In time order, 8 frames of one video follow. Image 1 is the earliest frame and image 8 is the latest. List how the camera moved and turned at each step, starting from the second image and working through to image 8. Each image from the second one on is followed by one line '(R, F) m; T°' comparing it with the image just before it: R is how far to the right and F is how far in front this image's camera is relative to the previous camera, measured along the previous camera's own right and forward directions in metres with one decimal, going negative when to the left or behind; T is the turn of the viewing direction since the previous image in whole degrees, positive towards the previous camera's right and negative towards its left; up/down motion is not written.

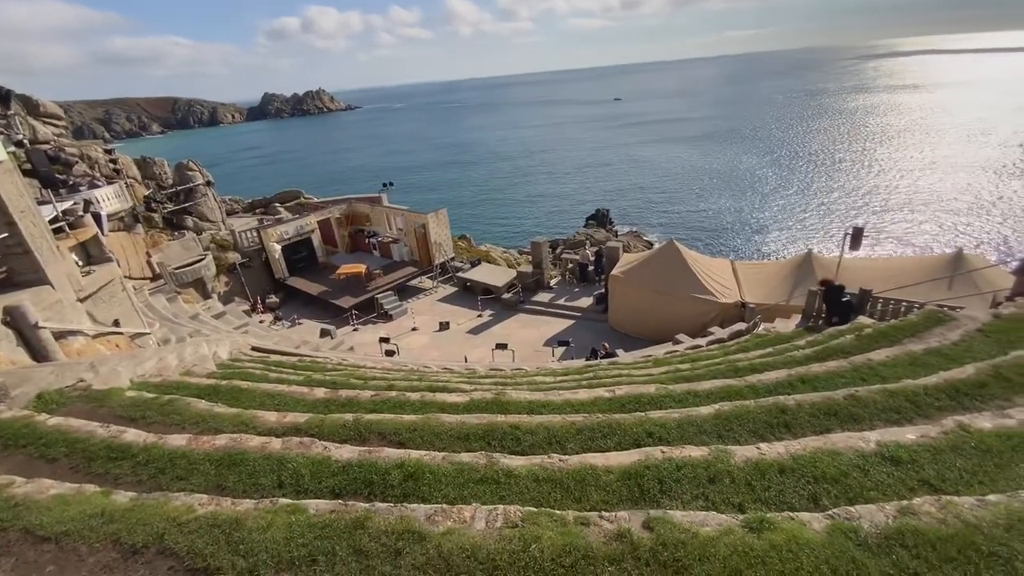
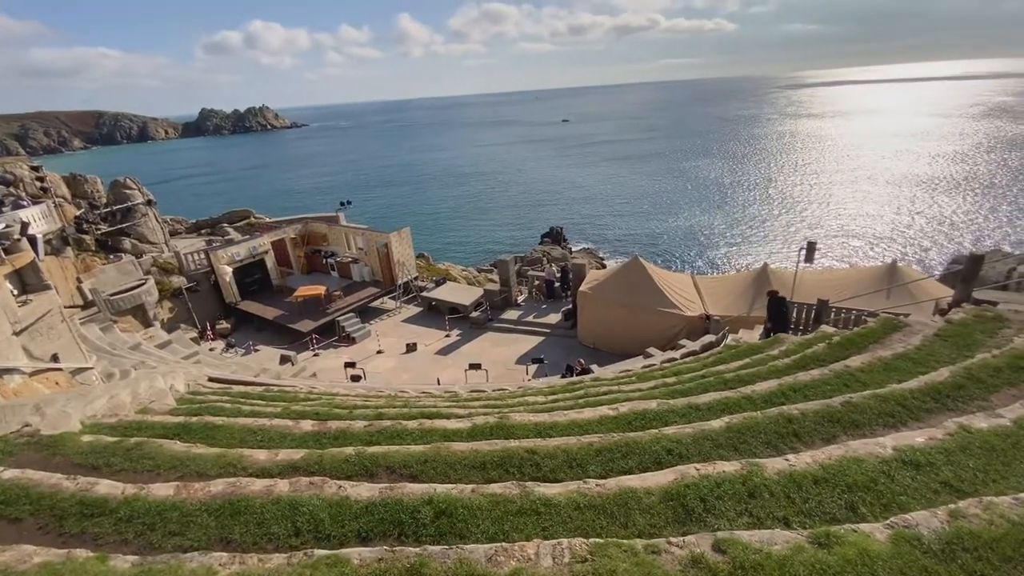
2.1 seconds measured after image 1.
(-0.6, +0.1) m; +6°
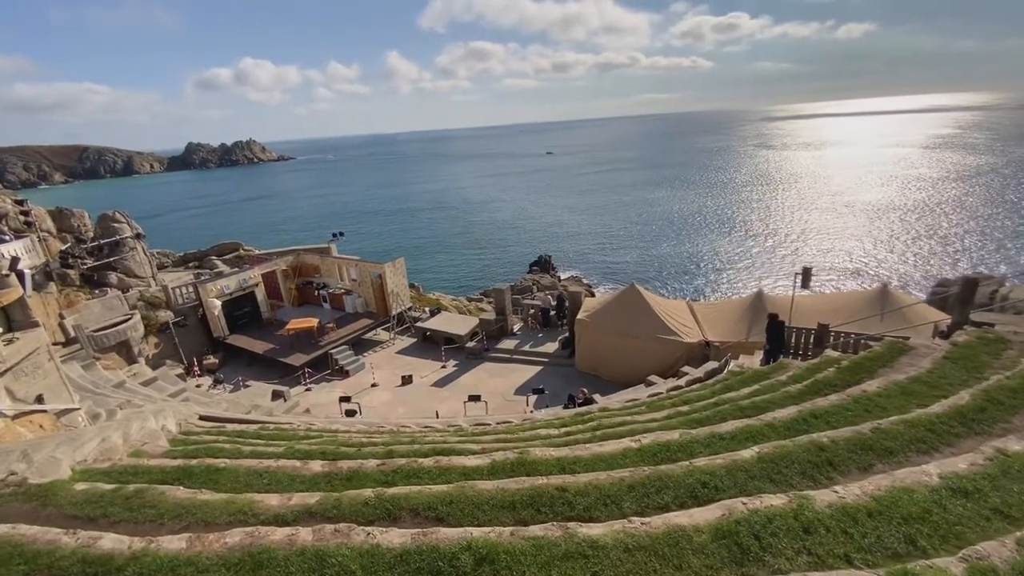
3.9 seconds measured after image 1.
(-0.4, +0.1) m; +2°
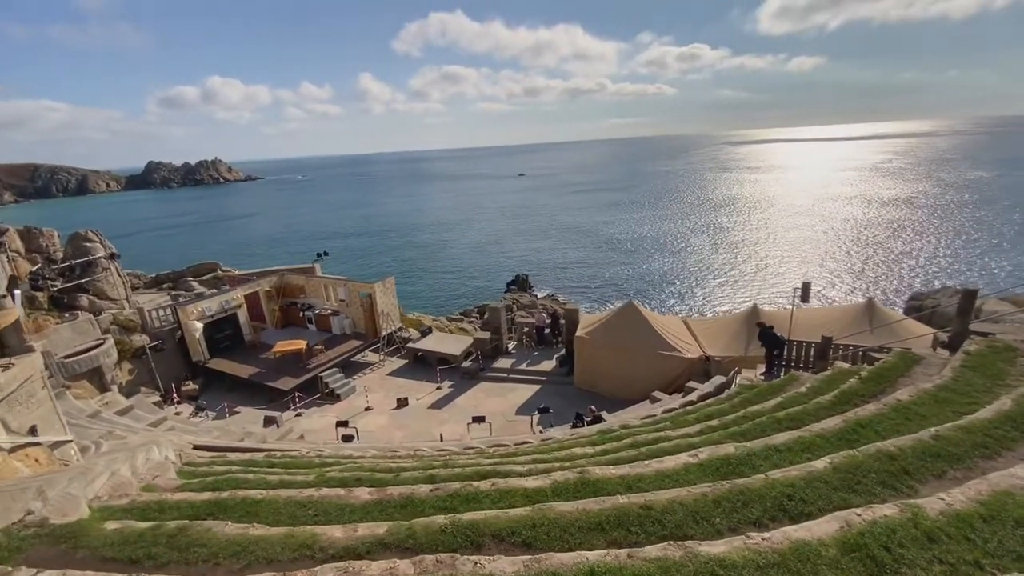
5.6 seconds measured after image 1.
(-1.1, +0.2) m; +3°
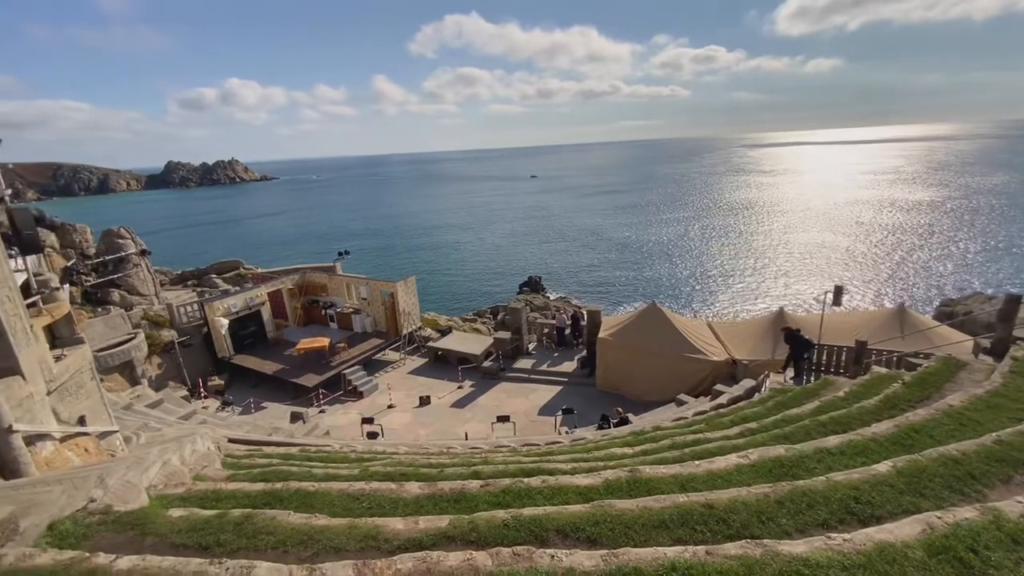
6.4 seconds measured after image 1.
(-0.5, 0.0) m; -1°
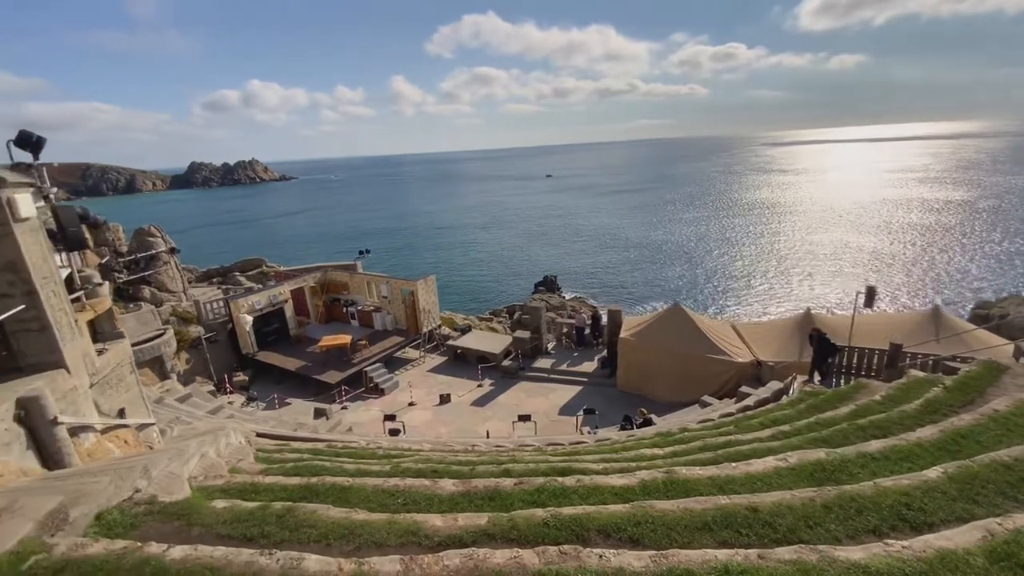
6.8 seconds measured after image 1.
(-0.3, 0.0) m; -2°
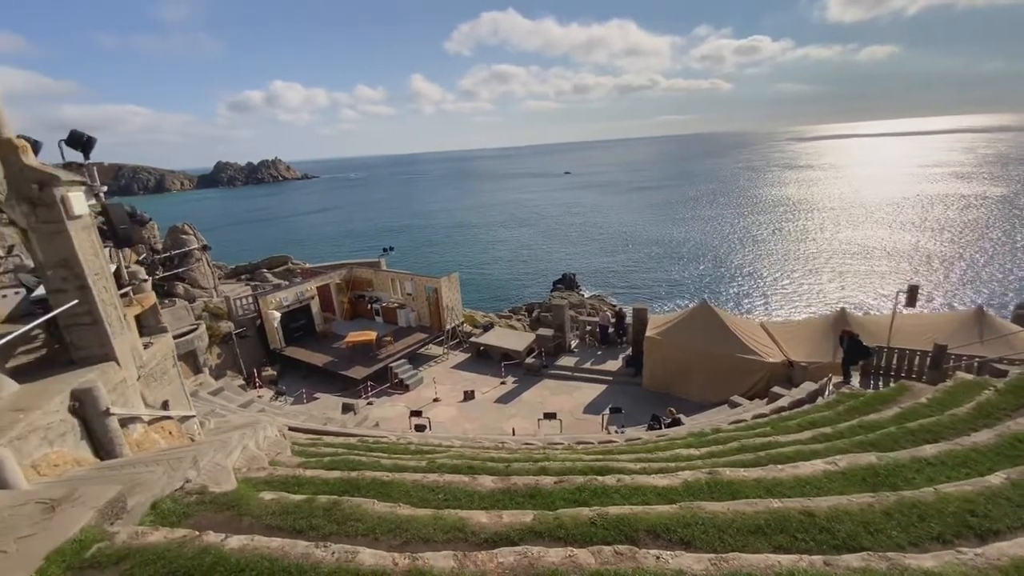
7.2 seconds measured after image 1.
(-0.3, 0.0) m; -2°
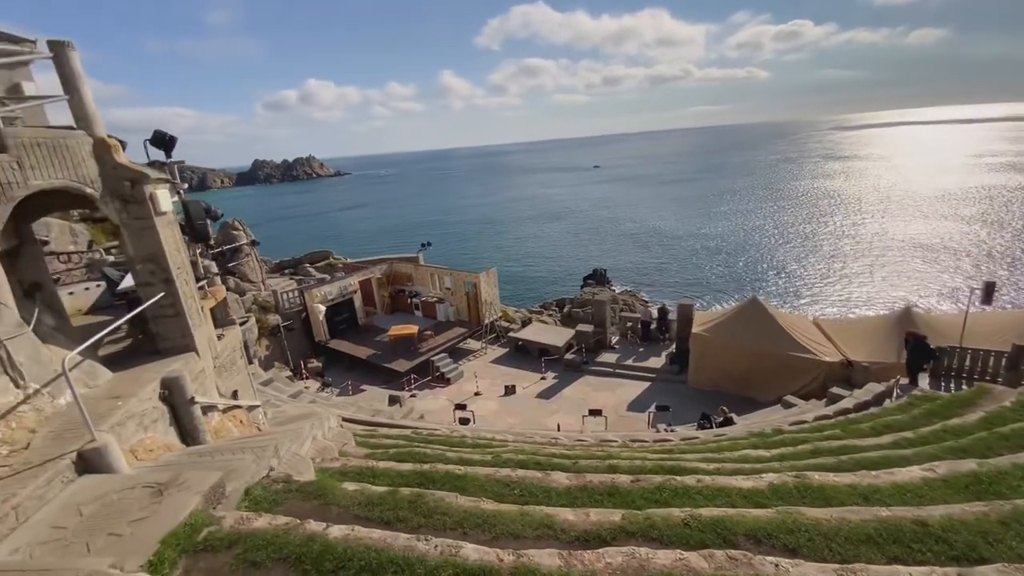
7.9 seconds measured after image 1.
(-0.6, +0.1) m; -3°
